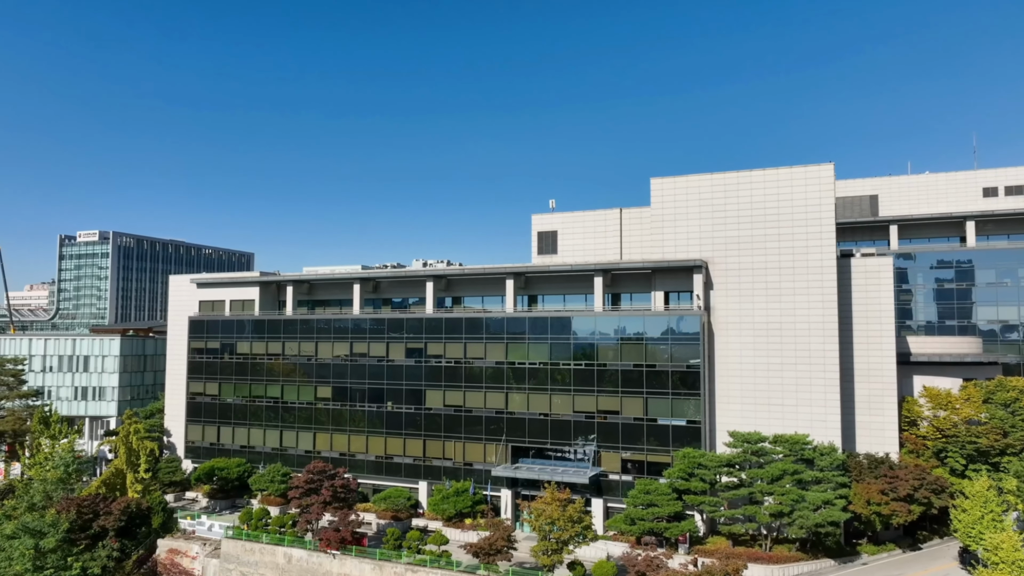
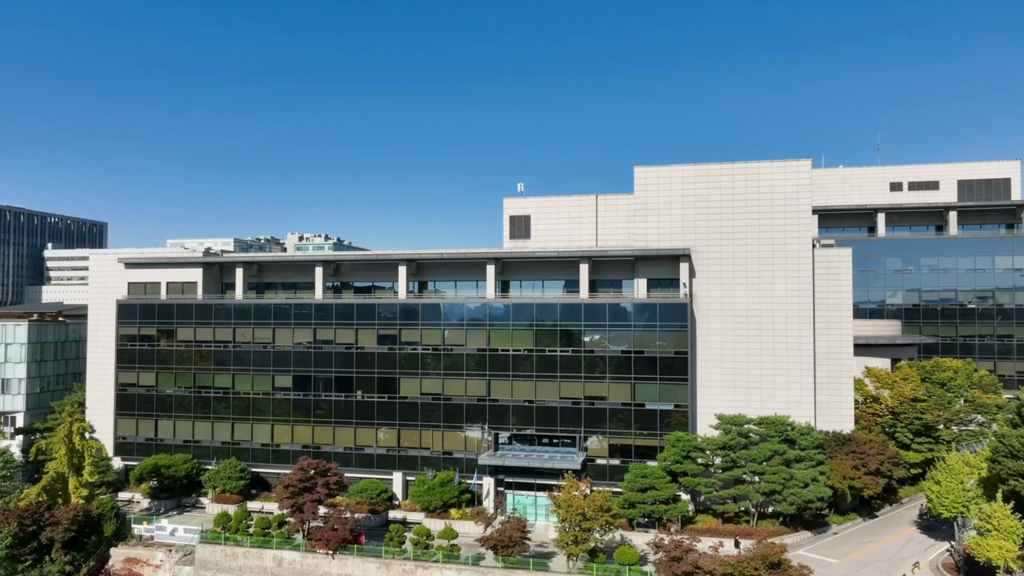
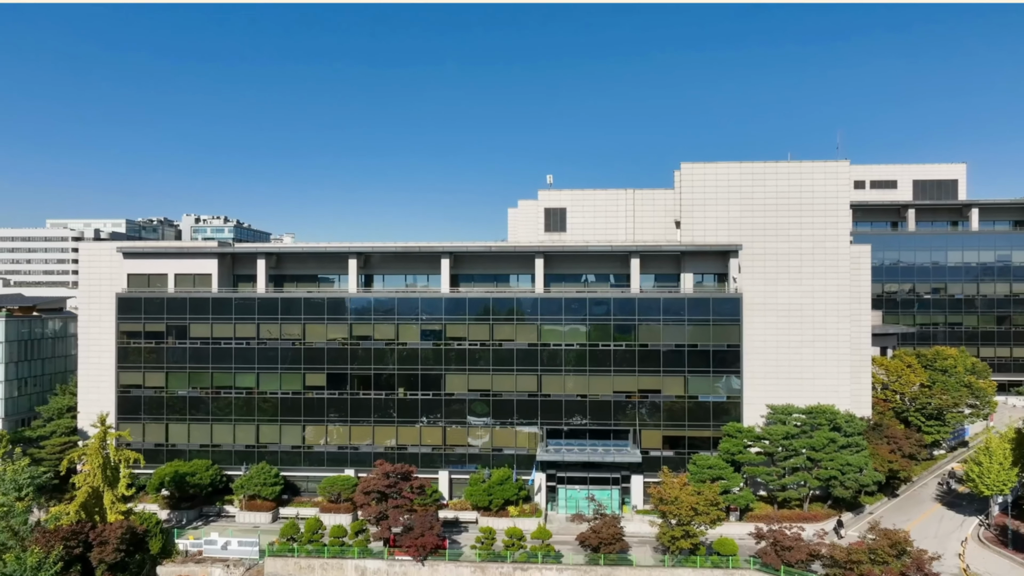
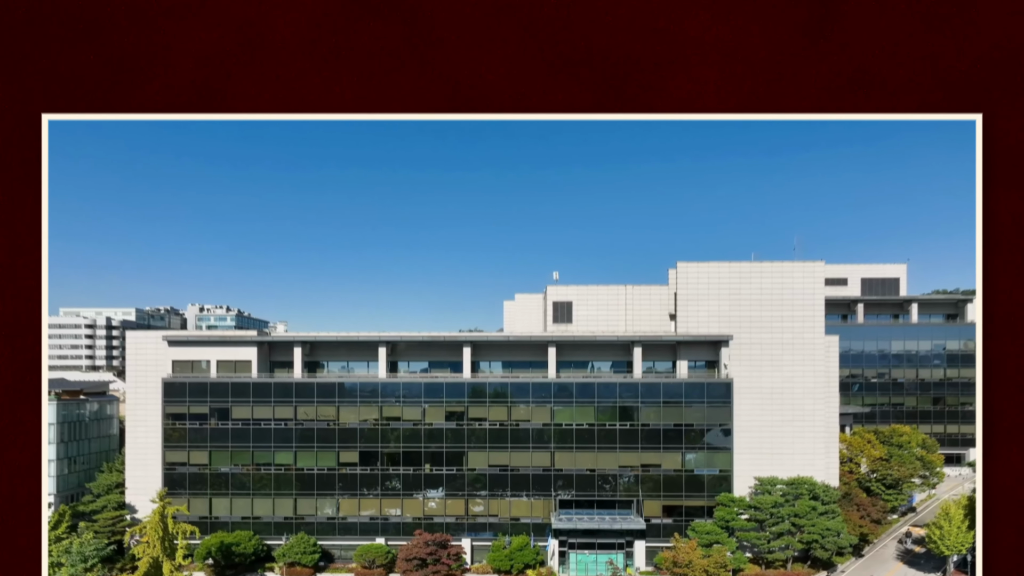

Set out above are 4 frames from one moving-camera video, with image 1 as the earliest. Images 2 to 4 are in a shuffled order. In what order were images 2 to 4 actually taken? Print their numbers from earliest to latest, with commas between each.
2, 3, 4
